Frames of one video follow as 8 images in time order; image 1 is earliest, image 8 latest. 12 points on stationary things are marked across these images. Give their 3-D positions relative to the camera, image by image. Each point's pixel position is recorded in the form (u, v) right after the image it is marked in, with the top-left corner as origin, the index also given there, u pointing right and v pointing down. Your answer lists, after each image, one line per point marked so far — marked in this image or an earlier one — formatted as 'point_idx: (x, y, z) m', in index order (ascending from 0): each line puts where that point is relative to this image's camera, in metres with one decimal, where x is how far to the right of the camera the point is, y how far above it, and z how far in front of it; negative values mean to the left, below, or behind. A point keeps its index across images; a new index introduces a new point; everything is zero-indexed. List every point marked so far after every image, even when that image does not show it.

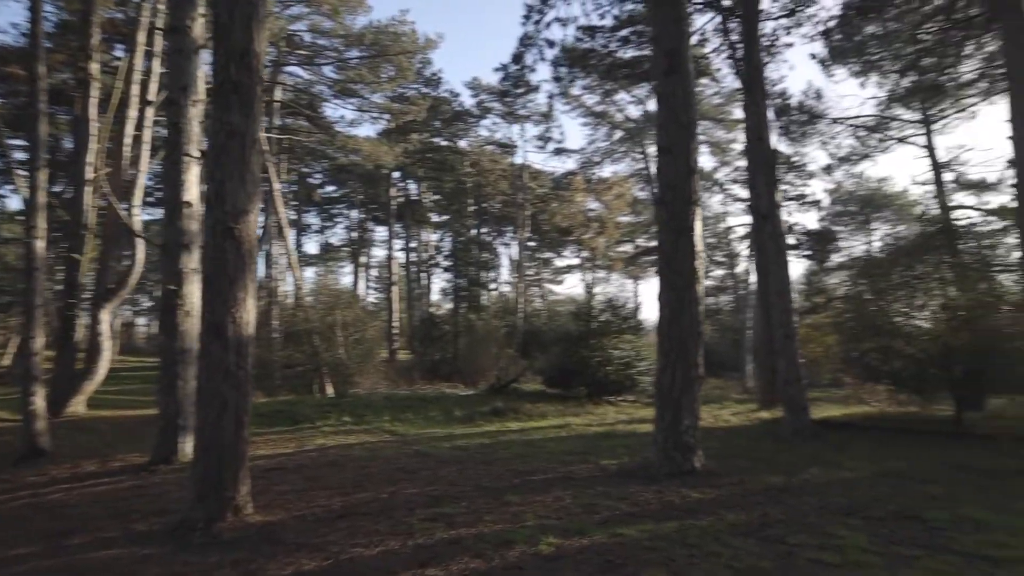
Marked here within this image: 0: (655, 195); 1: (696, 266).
0: (+1.7, +1.1, +9.3) m
1: (+2.2, +0.3, +9.2) m
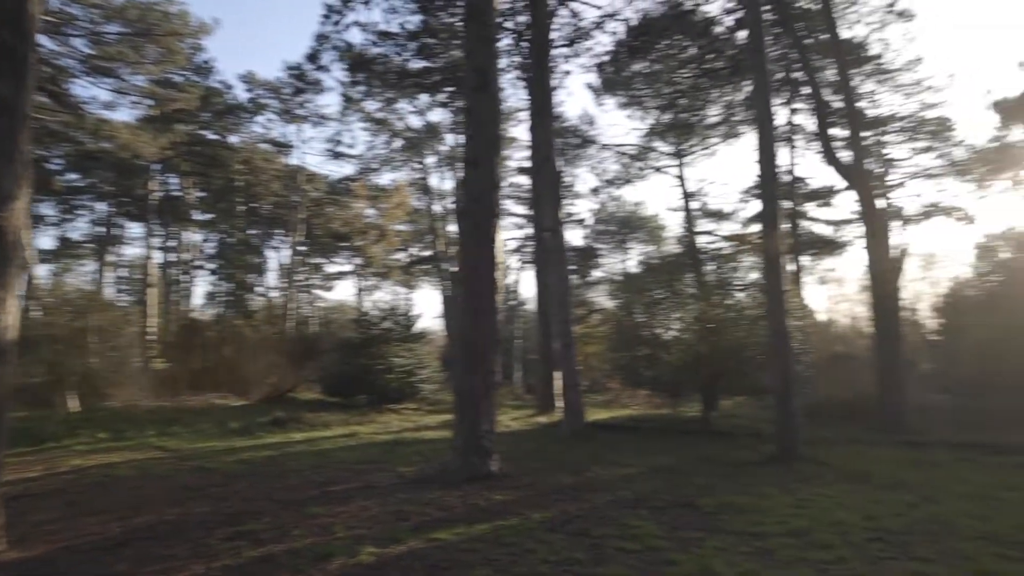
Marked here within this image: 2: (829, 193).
0: (-0.7, +1.0, +9.6) m
1: (-0.2, +0.1, +9.5) m
2: (+8.1, +2.5, +20.0) m
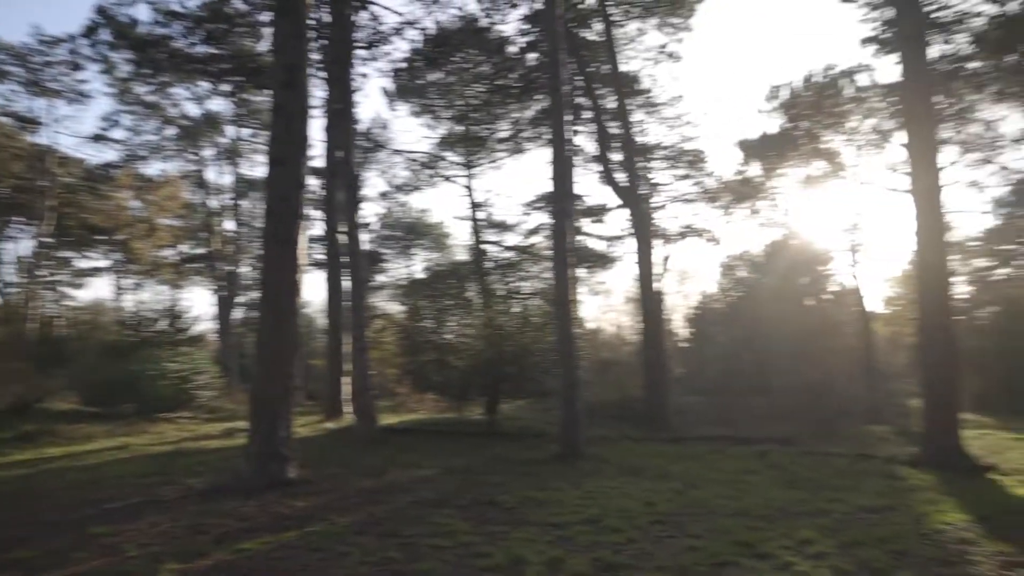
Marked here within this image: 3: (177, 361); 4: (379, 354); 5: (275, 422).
0: (-3.0, +1.0, +9.2) m
1: (-2.6, +0.1, +9.3) m
2: (+2.5, +2.2, +21.7) m
3: (-8.4, -1.8, +19.1) m
4: (-3.5, -1.7, +20.0) m
5: (-2.8, -1.6, +9.0) m
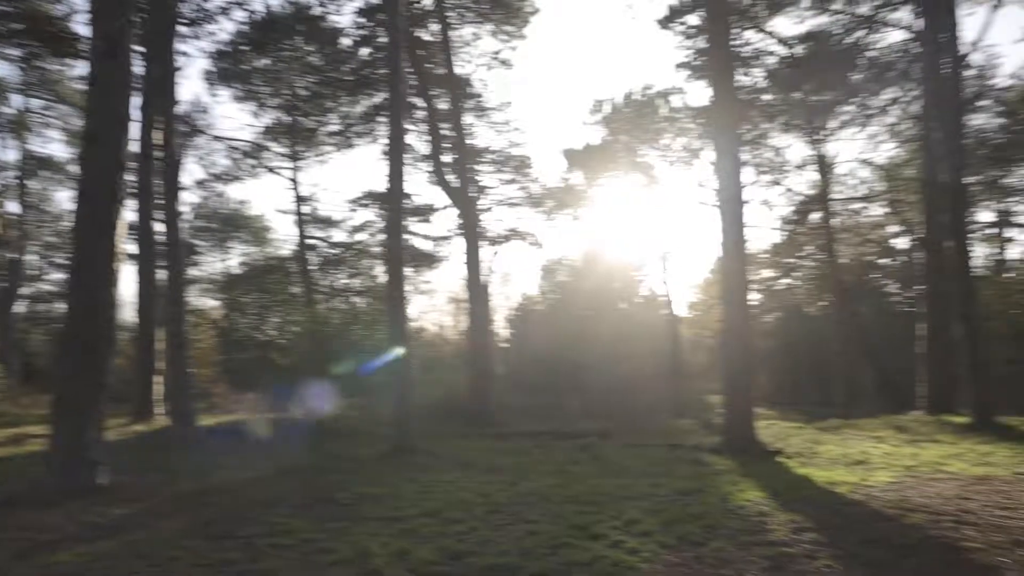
0: (-4.9, +1.1, +8.4) m
1: (-4.5, +0.2, +8.6) m
2: (-2.3, +2.2, +21.9) m
3: (-12.4, -1.6, +16.8) m
4: (-7.8, -1.6, +18.8) m
5: (-4.7, -1.5, +8.3) m
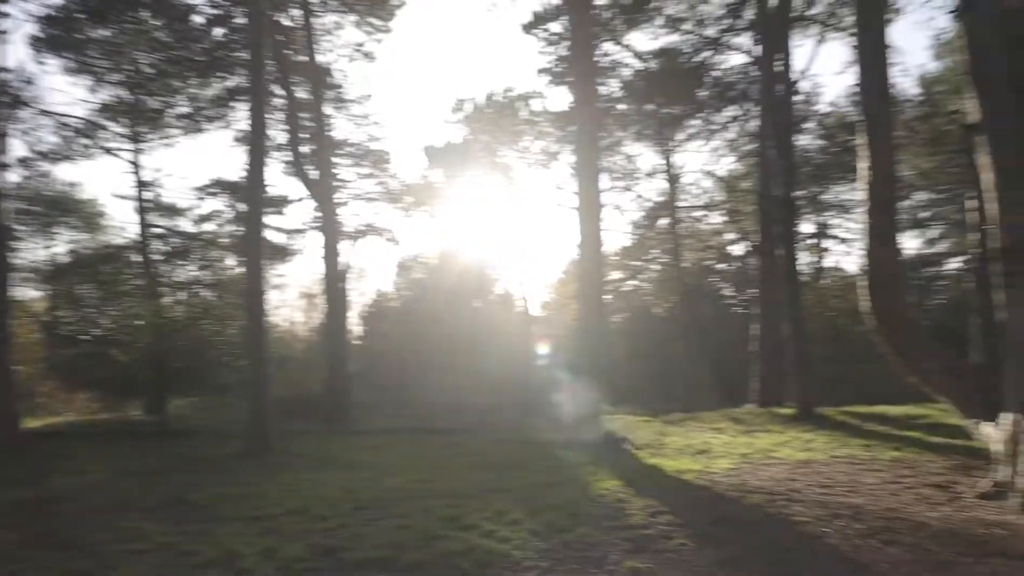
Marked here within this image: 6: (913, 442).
0: (-6.2, +1.3, +7.5) m
1: (-5.9, +0.4, +7.7) m
2: (-6.2, +2.4, +21.1) m
3: (-15.2, -1.2, +14.2) m
4: (-11.1, -1.3, +17.1) m
5: (-6.0, -1.3, +7.4) m
6: (+5.8, -2.2, +10.9) m
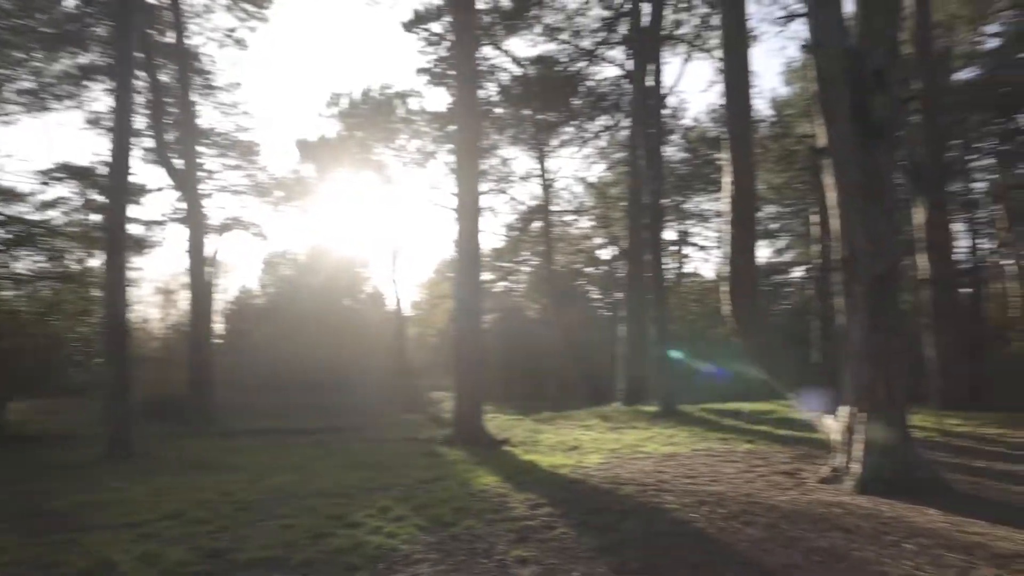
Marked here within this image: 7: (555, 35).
0: (-7.2, +1.4, +6.5) m
1: (-6.9, +0.5, +6.8) m
2: (-9.5, +2.5, +19.9) m
3: (-17.3, -0.9, +11.6) m
4: (-13.7, -1.1, +15.1) m
5: (-7.1, -1.2, +6.4) m
6: (+3.9, -2.3, +11.9) m
7: (+1.1, +6.2, +18.5) m
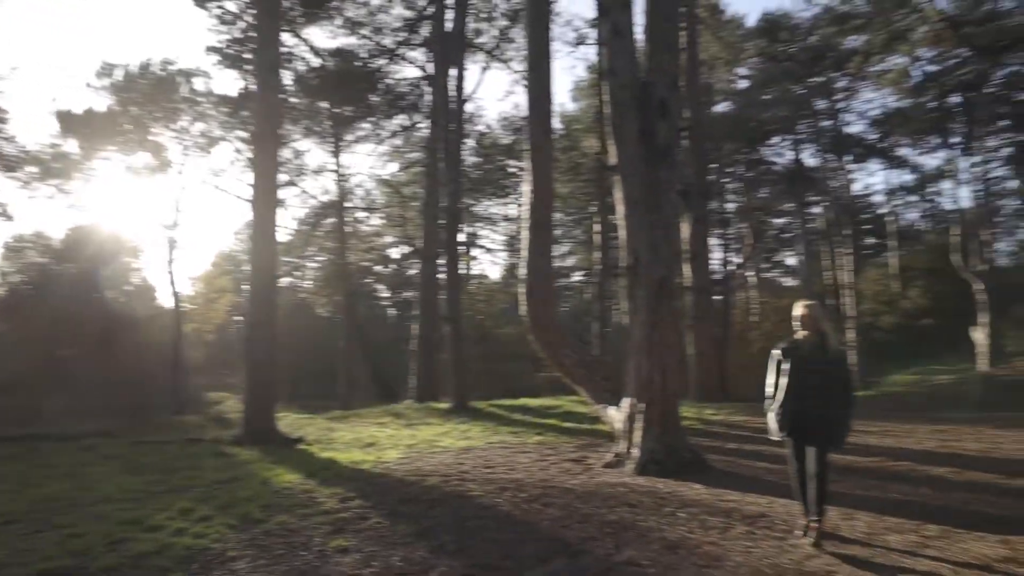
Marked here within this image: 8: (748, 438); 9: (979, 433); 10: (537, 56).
0: (-8.5, +1.7, +4.5) m
1: (-8.3, +0.7, +4.9) m
2: (-14.4, +2.9, +16.8) m
3: (-19.6, -0.4, +6.7) m
4: (-17.2, -0.6, +11.0) m
5: (-8.4, -1.0, +4.5) m
6: (+0.6, -2.3, +12.7) m
7: (-3.7, +6.3, +18.4) m
8: (+3.2, -2.1, +10.3) m
9: (+6.5, -2.0, +10.7) m
10: (+0.4, +3.1, +10.2) m
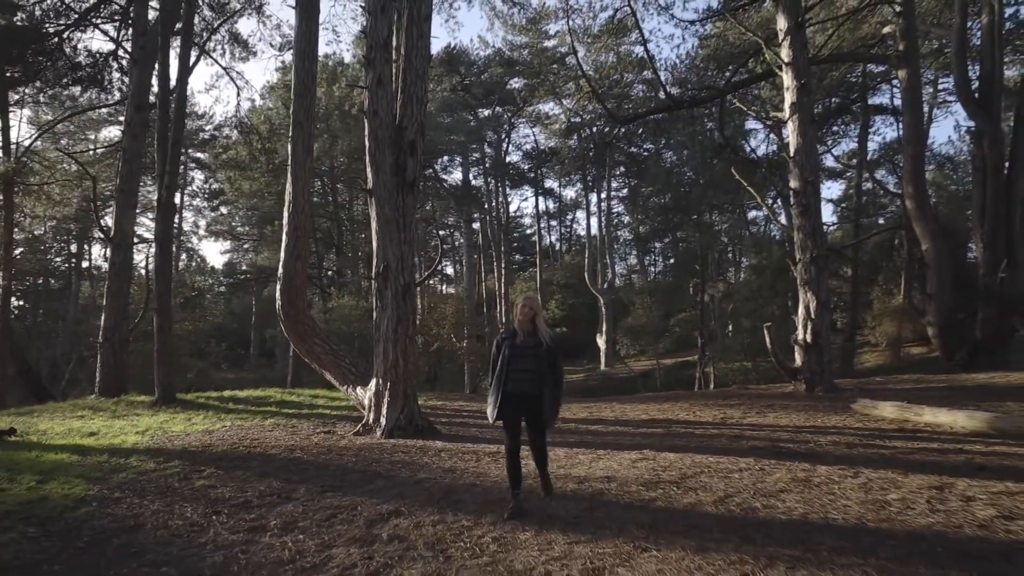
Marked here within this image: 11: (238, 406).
0: (-8.9, +2.1, +2.7) m
1: (-8.9, +1.1, +3.1) m
2: (-19.4, +3.7, +11.3) m
3: (-20.0, +0.6, -0.1) m
4: (-19.6, +0.2, +4.8) m
5: (-8.9, -0.6, +2.6) m
6: (-4.3, -2.3, +14.0) m
7: (-10.3, +6.5, +17.3) m
8: (-1.0, -2.2, +12.9) m
9: (+1.9, -2.3, +14.6) m
10: (-3.3, +3.1, +11.7) m
11: (-5.5, -2.4, +15.4) m
